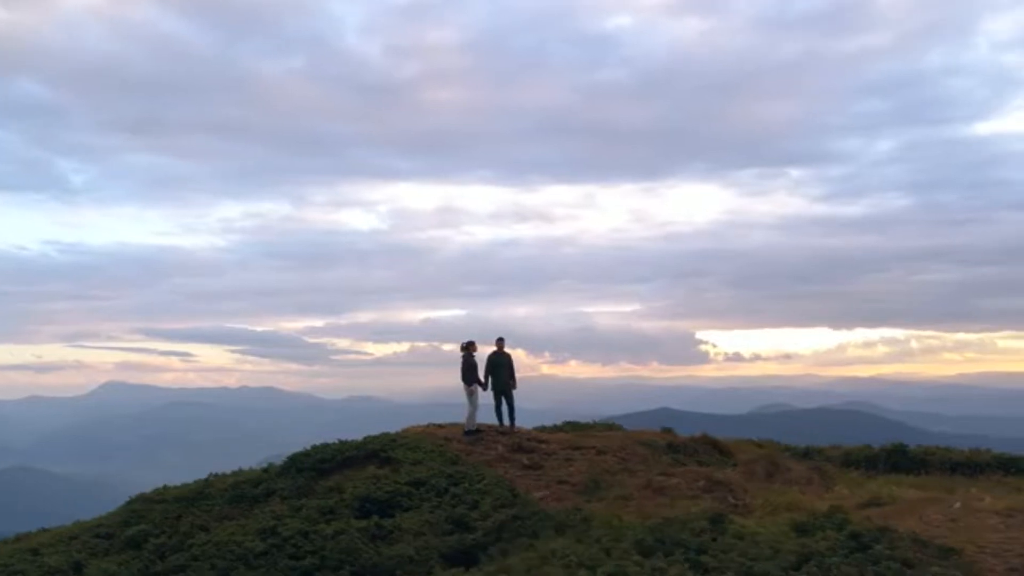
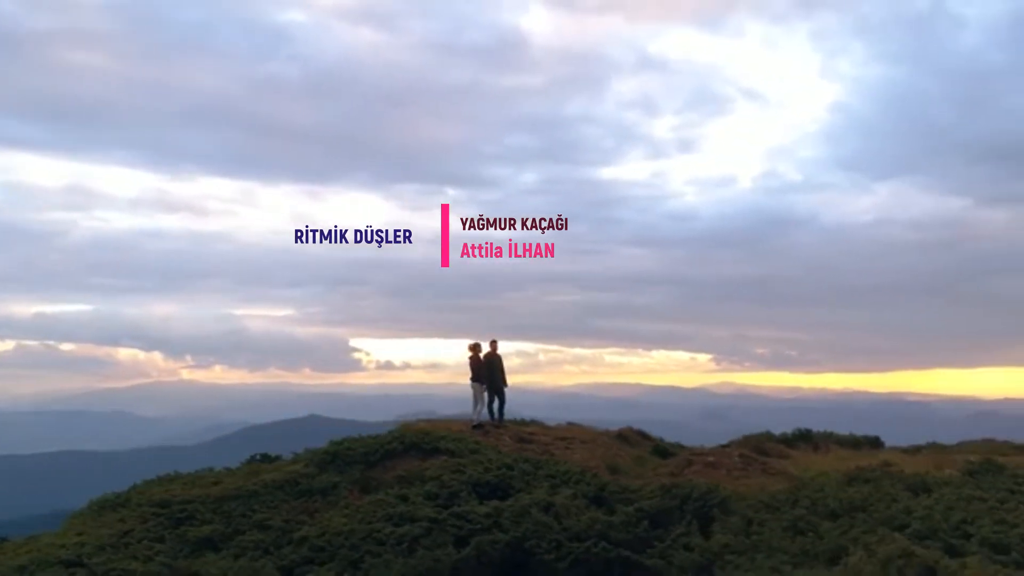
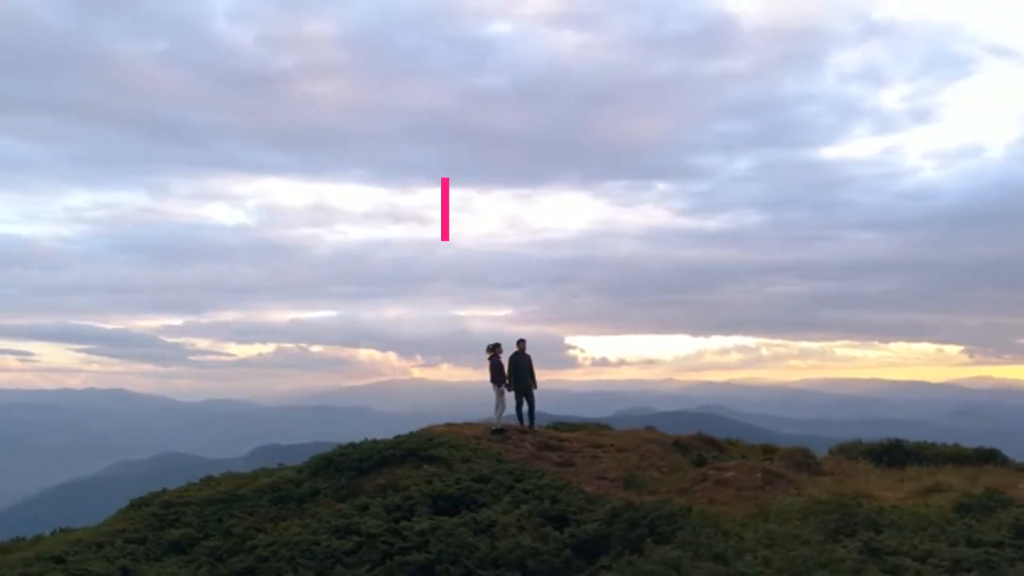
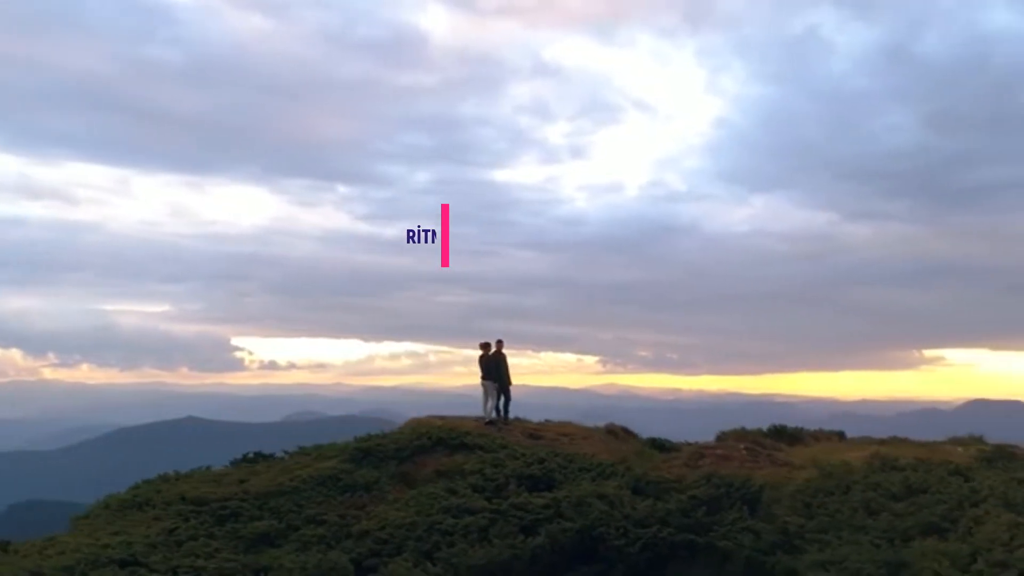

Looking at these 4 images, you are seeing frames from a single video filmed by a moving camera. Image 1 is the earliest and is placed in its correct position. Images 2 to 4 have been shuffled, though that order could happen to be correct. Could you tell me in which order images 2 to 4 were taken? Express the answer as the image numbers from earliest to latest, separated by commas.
3, 2, 4
